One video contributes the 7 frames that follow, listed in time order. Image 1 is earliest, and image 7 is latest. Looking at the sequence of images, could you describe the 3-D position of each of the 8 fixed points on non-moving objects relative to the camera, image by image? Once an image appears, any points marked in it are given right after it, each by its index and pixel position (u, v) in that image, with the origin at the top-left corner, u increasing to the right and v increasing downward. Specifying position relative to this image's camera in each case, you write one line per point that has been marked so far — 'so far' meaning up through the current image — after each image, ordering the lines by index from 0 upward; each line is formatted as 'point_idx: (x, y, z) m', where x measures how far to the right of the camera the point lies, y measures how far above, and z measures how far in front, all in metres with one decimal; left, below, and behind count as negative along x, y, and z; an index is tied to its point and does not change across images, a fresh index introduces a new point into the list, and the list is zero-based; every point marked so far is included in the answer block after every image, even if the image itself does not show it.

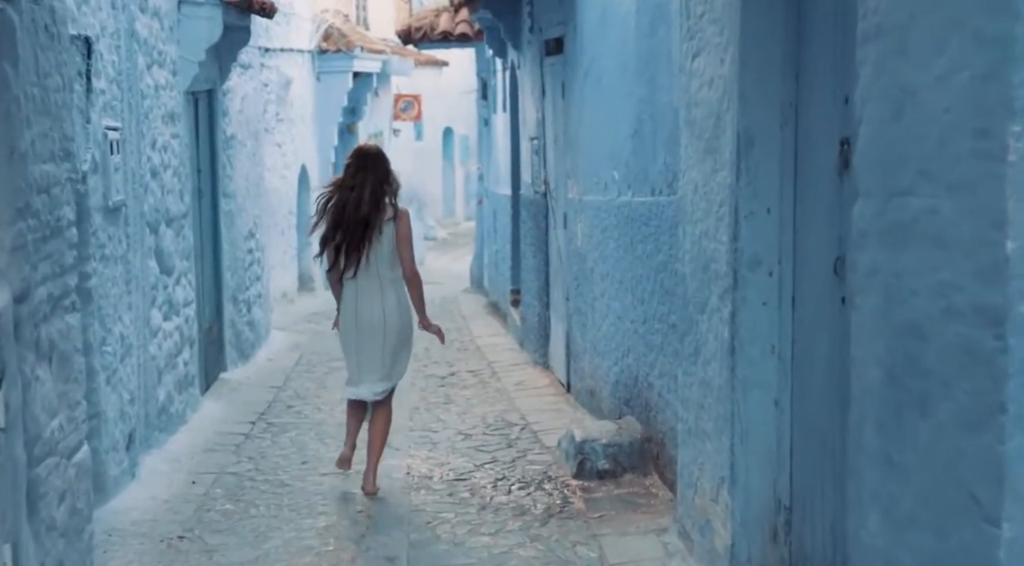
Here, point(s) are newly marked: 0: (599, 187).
0: (+0.5, +0.5, +8.0) m
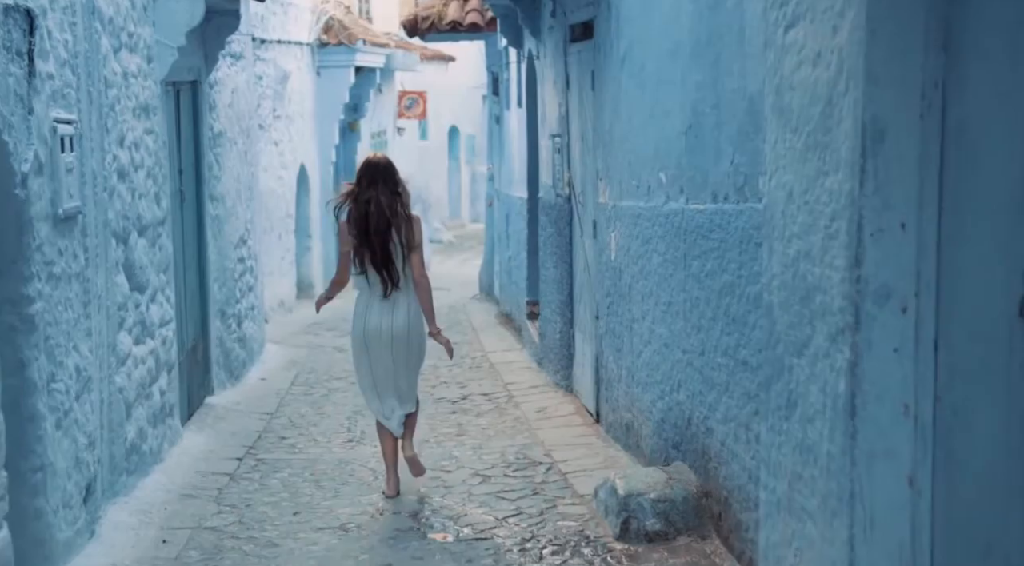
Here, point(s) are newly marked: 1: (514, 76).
0: (+0.6, +0.4, +6.9) m
1: (0.0, +1.9, +13.5) m
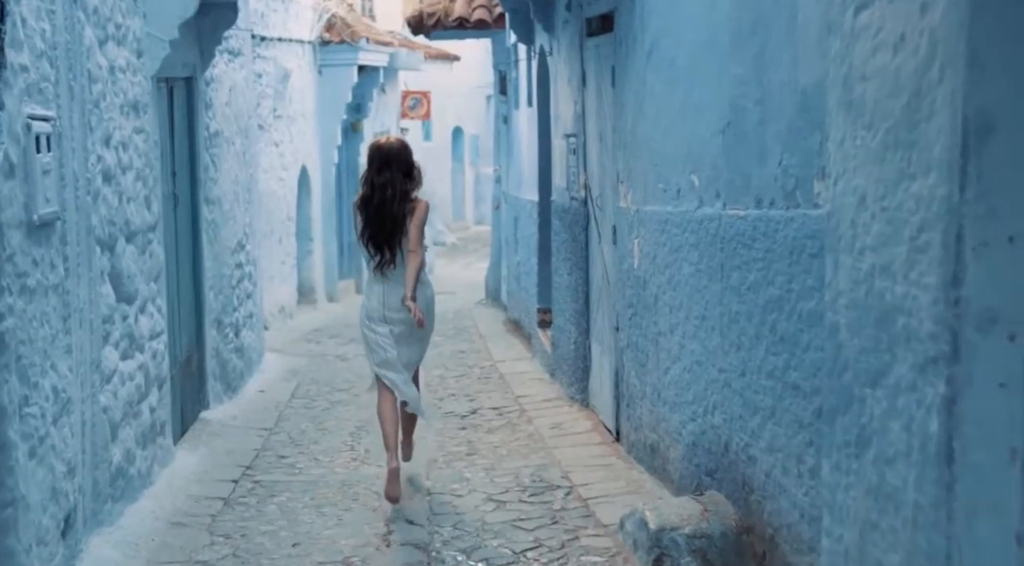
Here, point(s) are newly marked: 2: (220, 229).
0: (+0.7, +0.4, +6.3) m
1: (+0.1, +1.9, +12.9) m
2: (-2.0, +0.4, +10.0) m
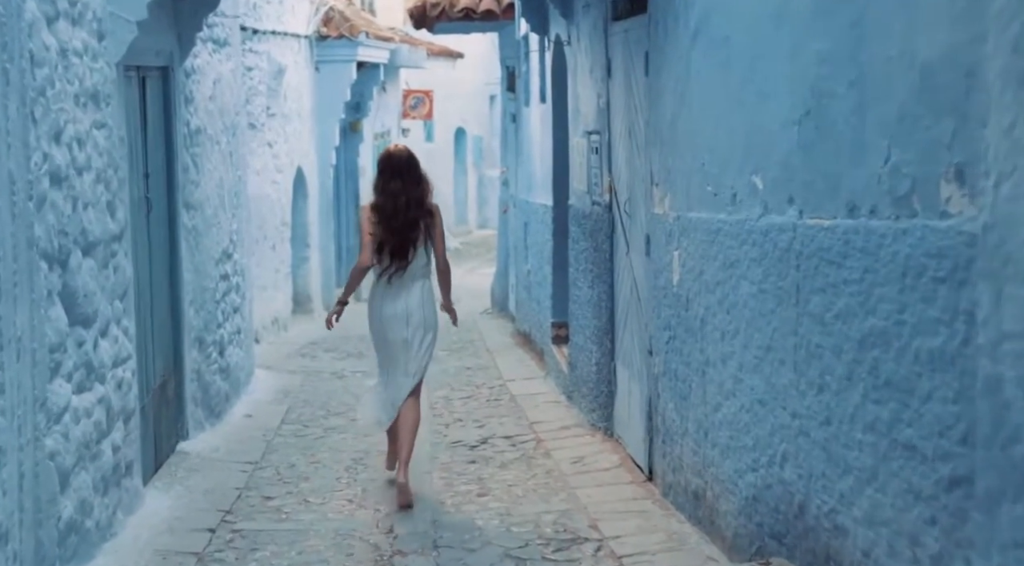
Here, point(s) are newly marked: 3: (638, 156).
0: (+0.8, +0.3, +5.3) m
1: (+0.2, +1.8, +12.0) m
2: (-1.9, +0.3, +9.1) m
3: (+0.6, +0.6, +7.1) m
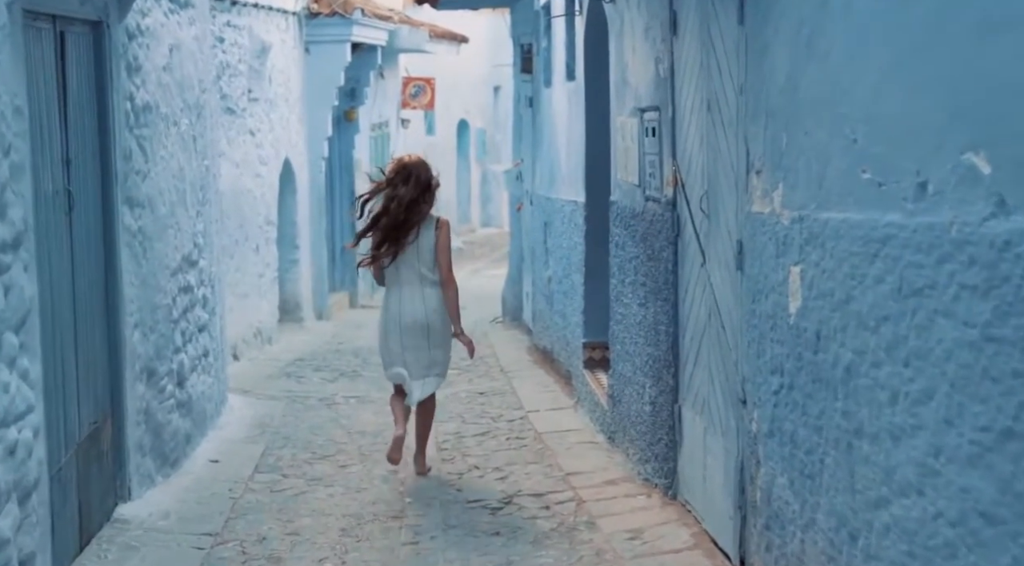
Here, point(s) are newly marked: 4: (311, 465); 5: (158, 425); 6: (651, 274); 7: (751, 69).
0: (+0.9, +0.2, +3.5) m
1: (+0.3, +1.7, +10.1) m
2: (-1.8, +0.2, +7.2) m
3: (+0.8, +0.5, +5.3) m
4: (-1.1, -1.0, +7.9) m
5: (-1.8, -0.7, +7.2) m
6: (+0.6, 0.0, +6.7) m
7: (+0.8, +0.7, +4.8) m
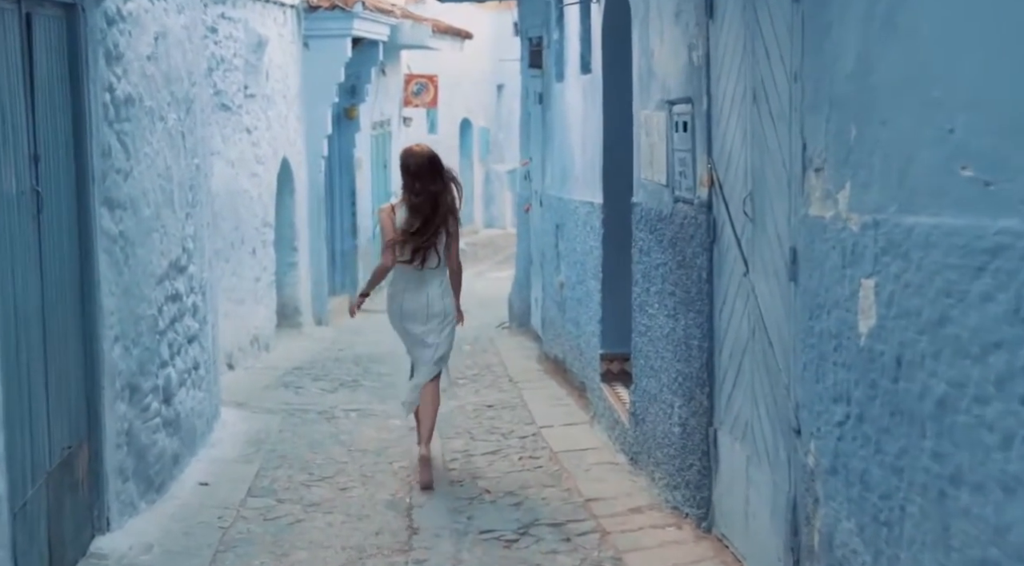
0: (+1.0, +0.2, +2.9) m
1: (+0.4, +1.7, +9.5) m
2: (-1.7, +0.2, +6.6) m
3: (+0.8, +0.5, +4.7) m
4: (-1.0, -1.0, +7.3) m
5: (-1.7, -0.7, +6.6) m
6: (+0.7, 0.0, +6.1) m
7: (+0.9, +0.7, +4.2) m
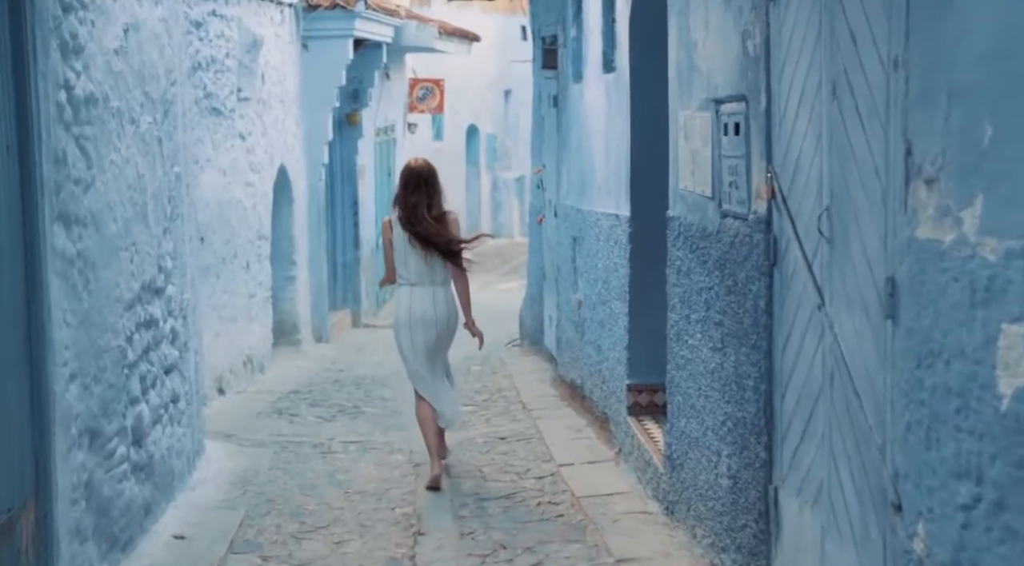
0: (+1.1, +0.1, +2.0) m
1: (+0.5, +1.5, +8.6) m
2: (-1.6, +0.1, +5.7) m
3: (+0.9, +0.4, +3.8) m
4: (-0.9, -1.1, +6.4) m
5: (-1.6, -0.9, +5.7) m
6: (+0.8, -0.1, +5.2) m
7: (+0.9, +0.6, +3.3) m
